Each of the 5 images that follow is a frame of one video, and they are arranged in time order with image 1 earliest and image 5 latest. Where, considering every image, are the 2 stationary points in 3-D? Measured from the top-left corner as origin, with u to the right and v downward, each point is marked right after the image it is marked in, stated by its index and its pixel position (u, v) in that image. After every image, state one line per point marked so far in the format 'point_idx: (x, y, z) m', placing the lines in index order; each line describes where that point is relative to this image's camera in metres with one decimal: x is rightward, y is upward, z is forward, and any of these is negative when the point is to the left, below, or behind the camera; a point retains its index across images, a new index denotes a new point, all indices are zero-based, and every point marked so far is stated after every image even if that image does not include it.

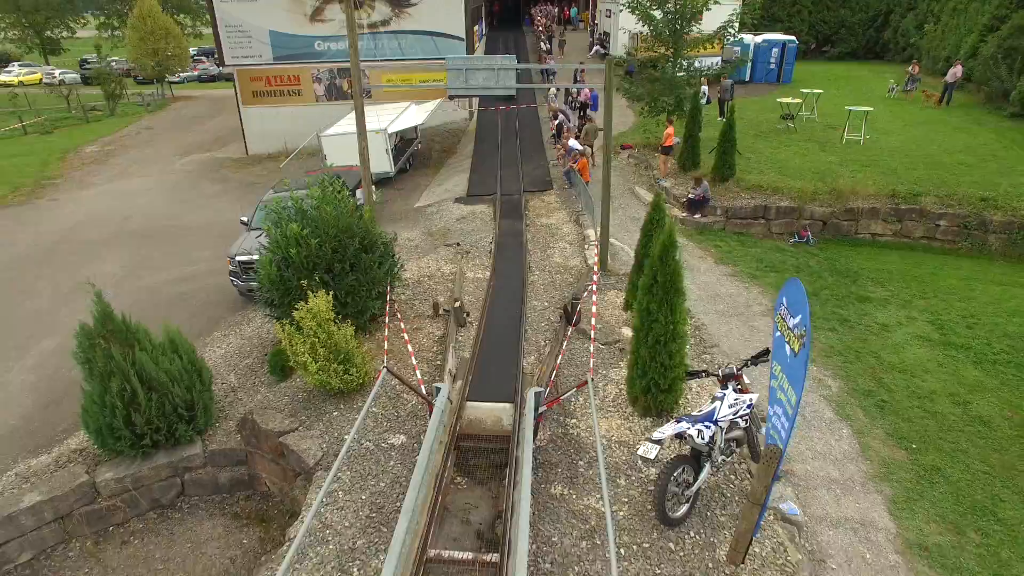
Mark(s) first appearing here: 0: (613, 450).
0: (+1.2, -1.9, +5.8) m
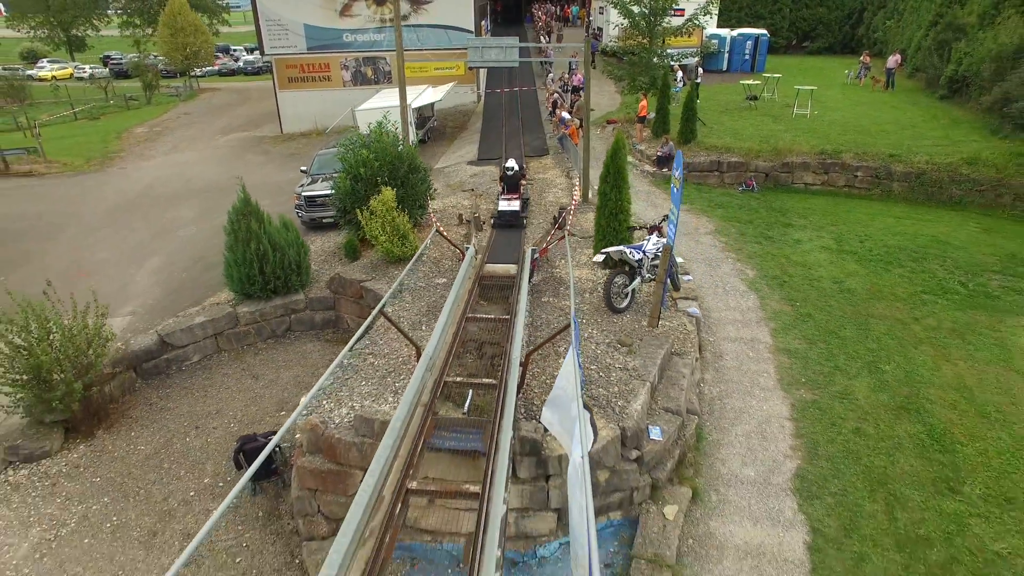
0: (+1.3, +0.1, +9.0) m
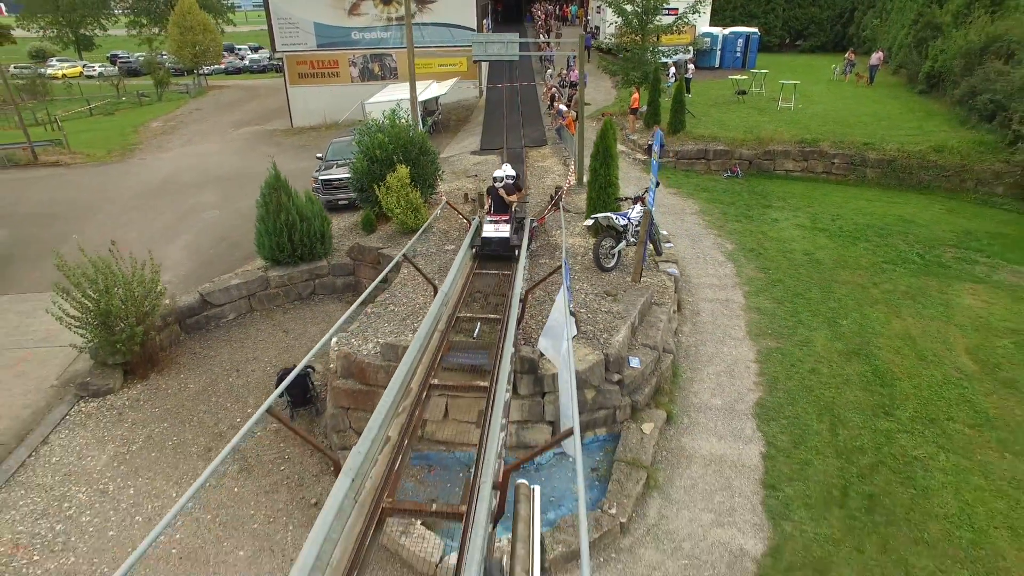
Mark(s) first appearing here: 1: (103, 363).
0: (+1.3, +0.8, +10.1) m
1: (-7.4, -1.3, +8.9) m
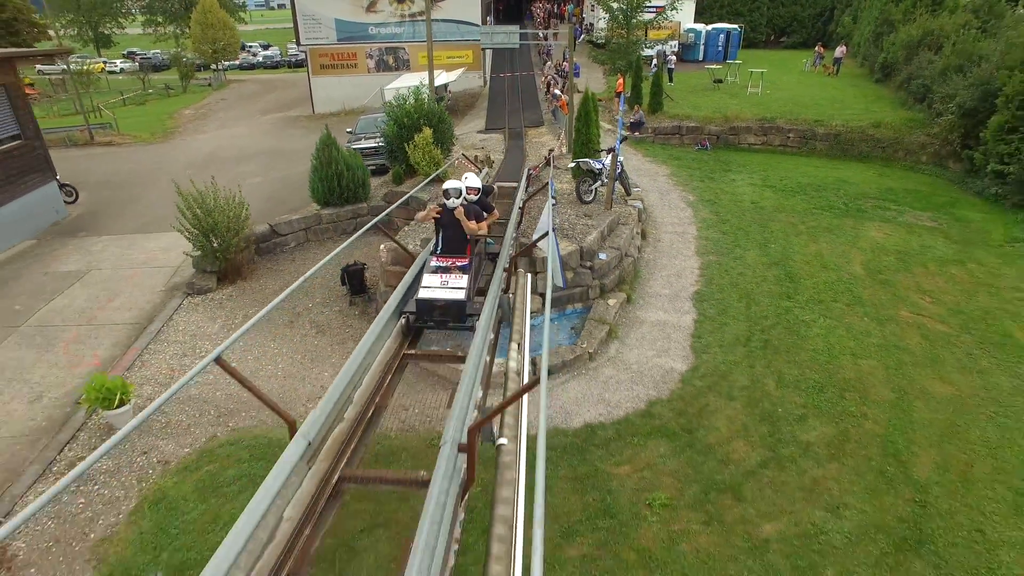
0: (+1.4, +2.6, +12.9) m
1: (-7.3, +0.5, +11.7) m
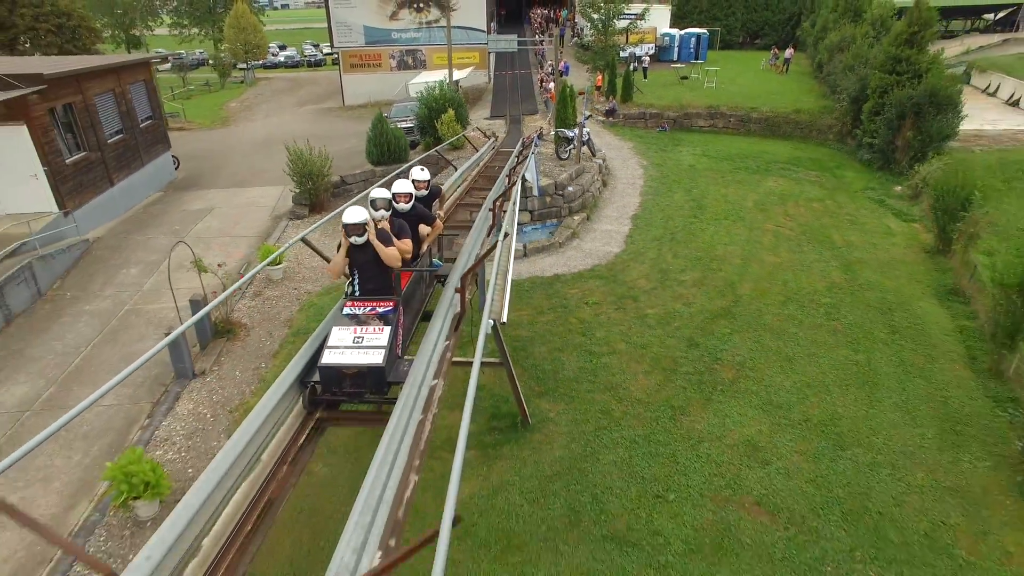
0: (+1.4, +5.1, +18.3) m
1: (-7.3, +3.0, +17.1) m
